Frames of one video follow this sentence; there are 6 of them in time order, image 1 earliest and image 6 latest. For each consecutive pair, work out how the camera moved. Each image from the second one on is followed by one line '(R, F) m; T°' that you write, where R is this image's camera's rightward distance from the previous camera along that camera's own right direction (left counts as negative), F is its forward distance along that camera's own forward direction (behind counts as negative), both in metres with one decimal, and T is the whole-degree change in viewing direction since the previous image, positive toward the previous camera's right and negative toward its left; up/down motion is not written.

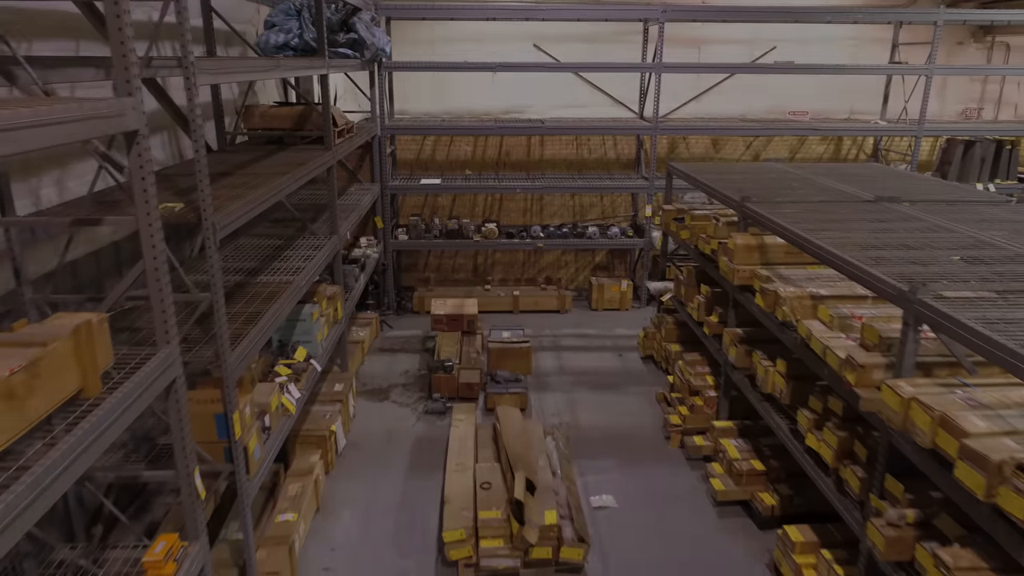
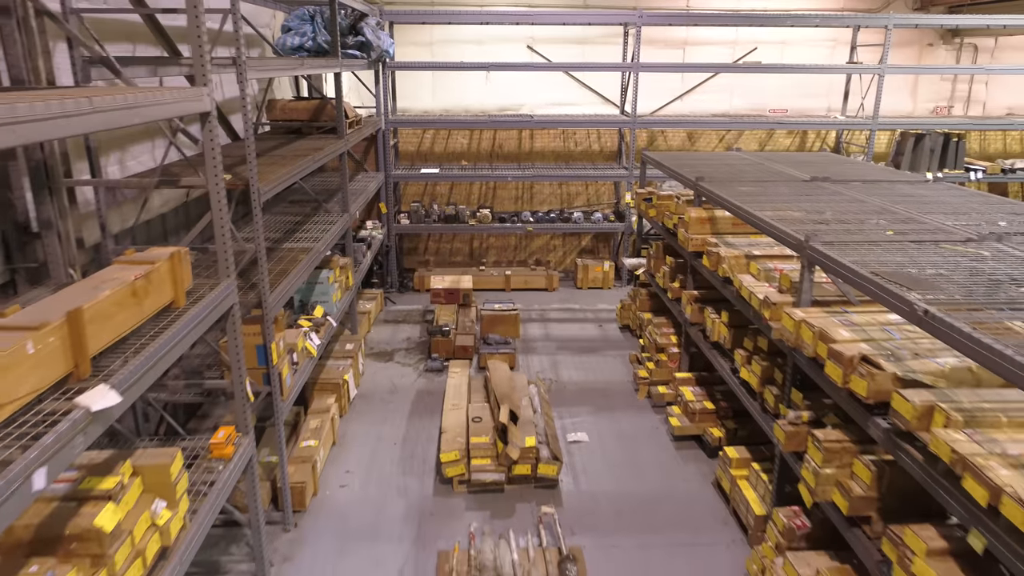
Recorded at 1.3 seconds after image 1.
(+0.1, -0.5) m; 0°
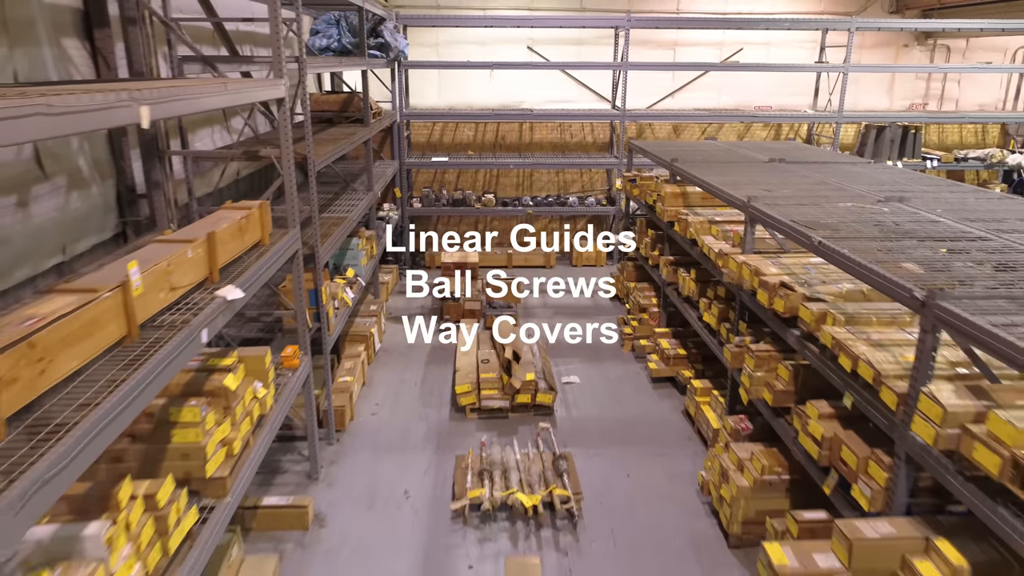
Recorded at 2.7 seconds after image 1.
(0.0, -0.6) m; 0°
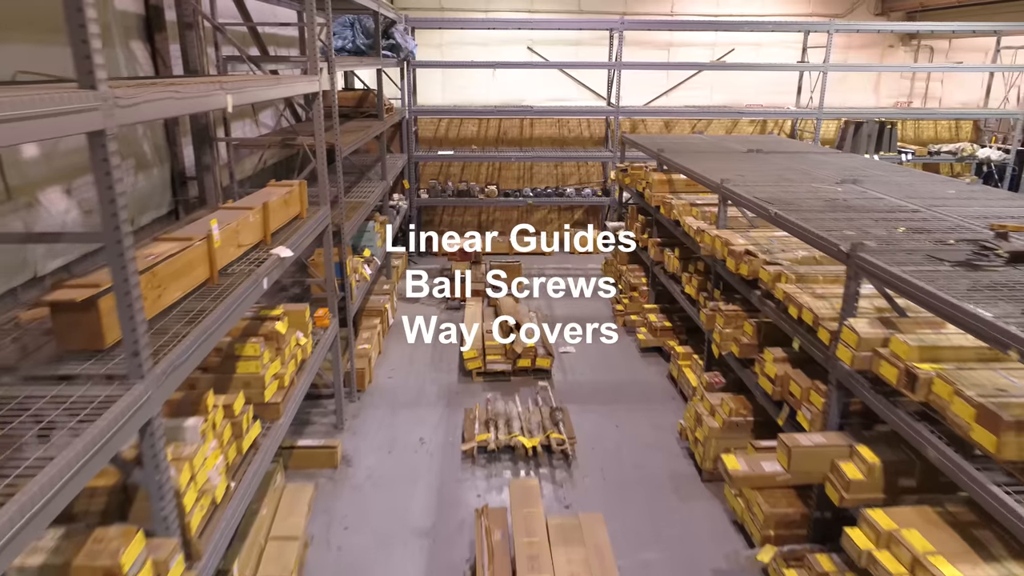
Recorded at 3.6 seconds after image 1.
(0.0, -0.4) m; 0°
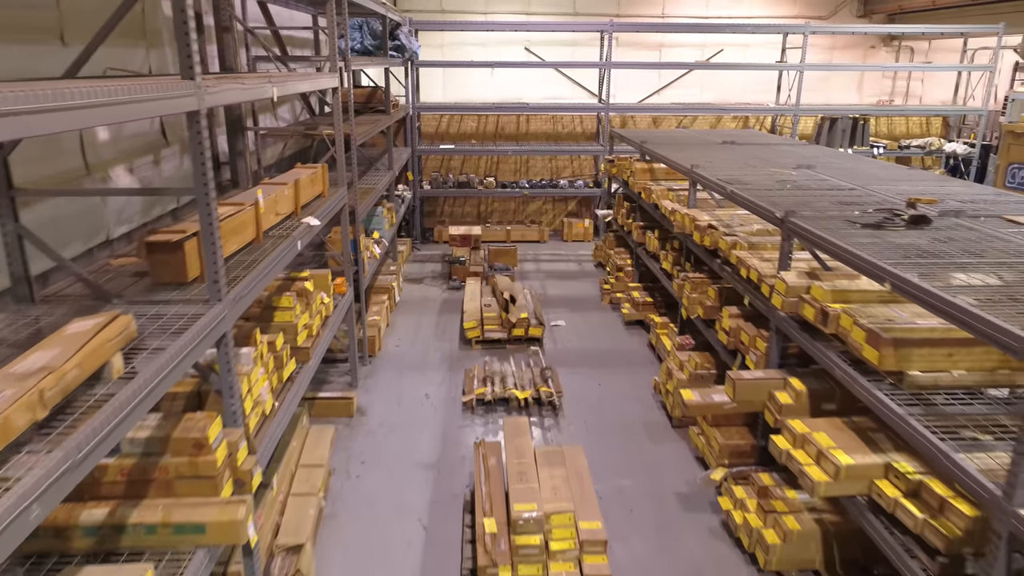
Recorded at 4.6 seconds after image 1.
(0.0, -0.5) m; 0°
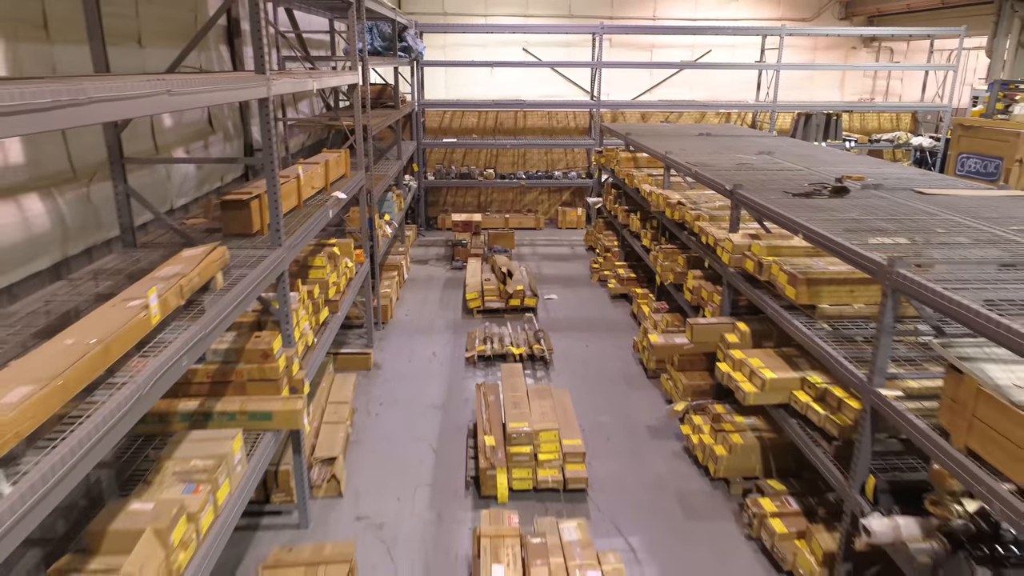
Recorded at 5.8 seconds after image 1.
(0.0, -0.6) m; 0°
